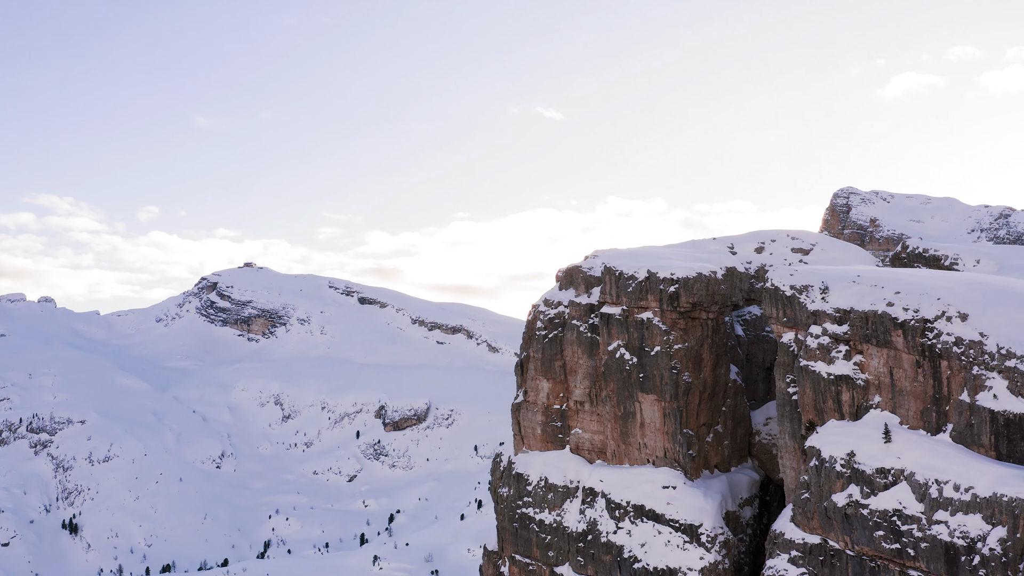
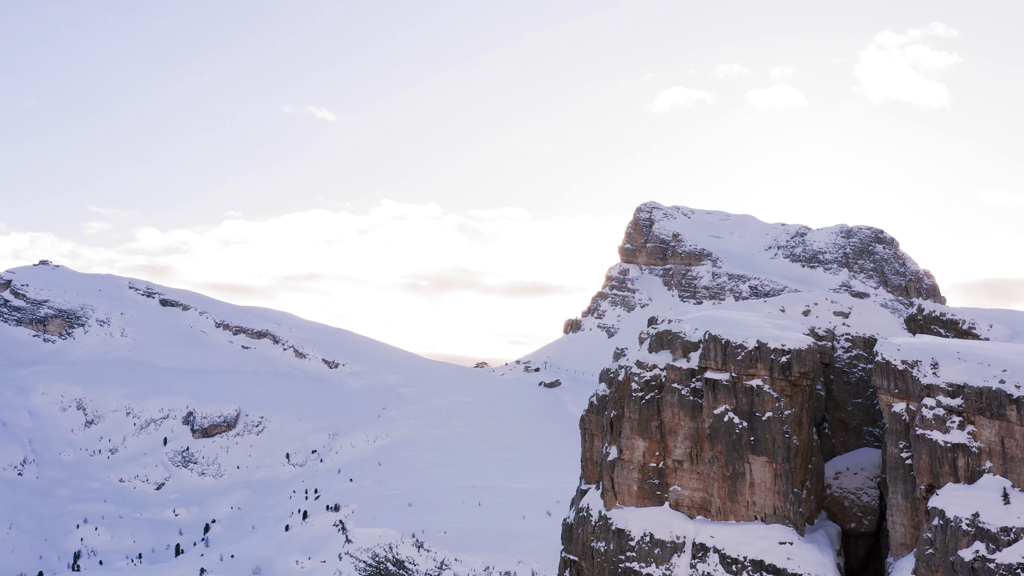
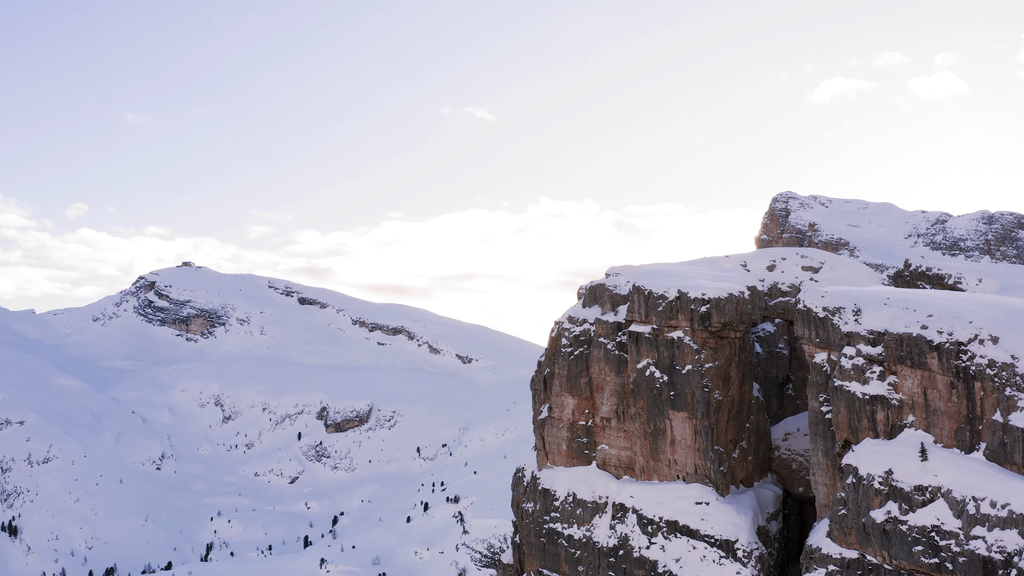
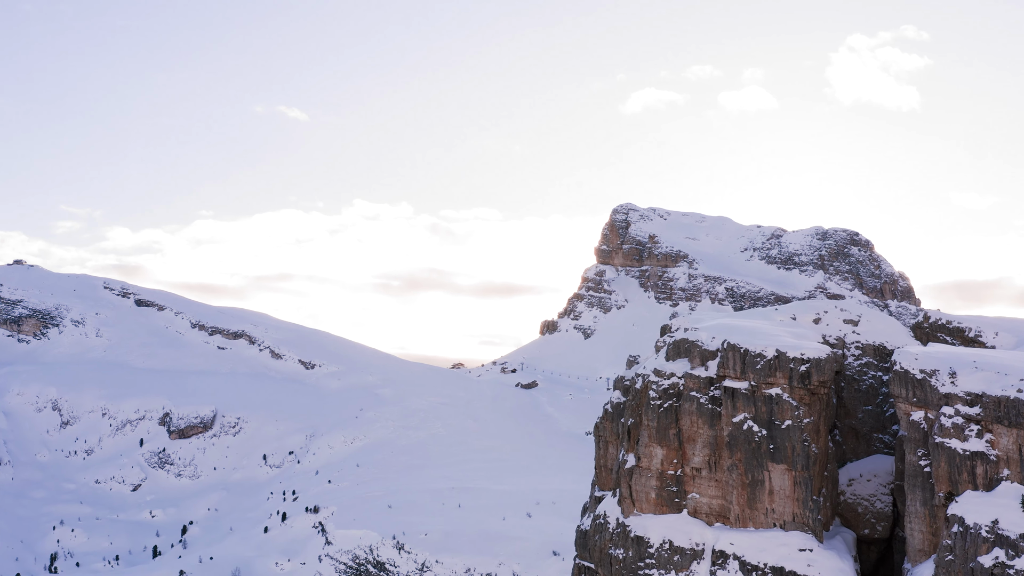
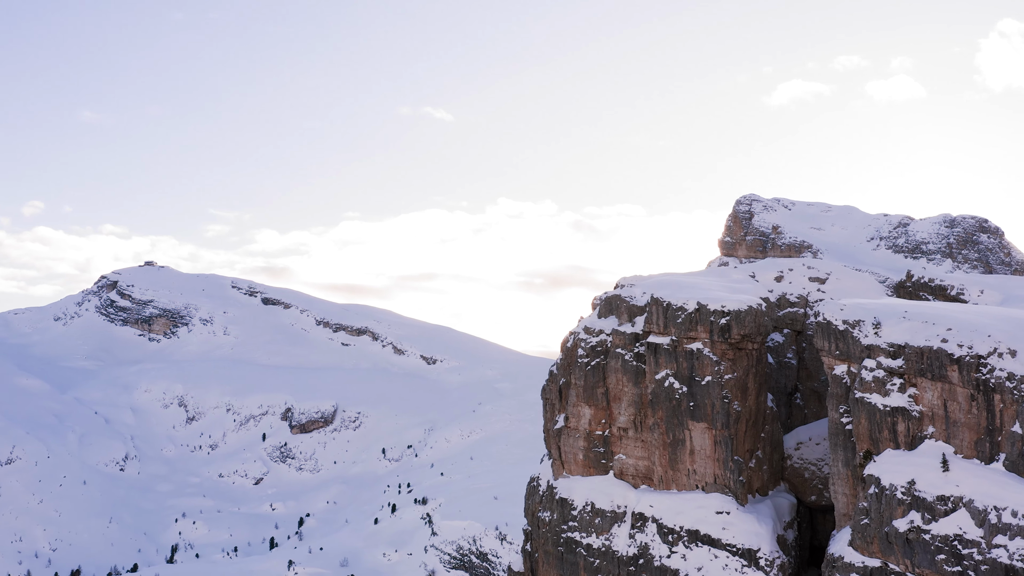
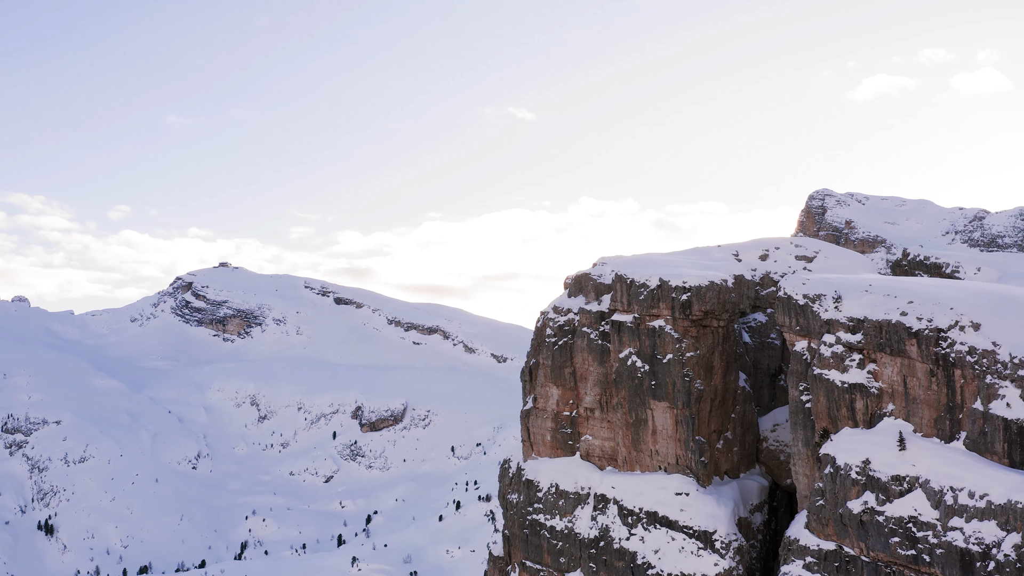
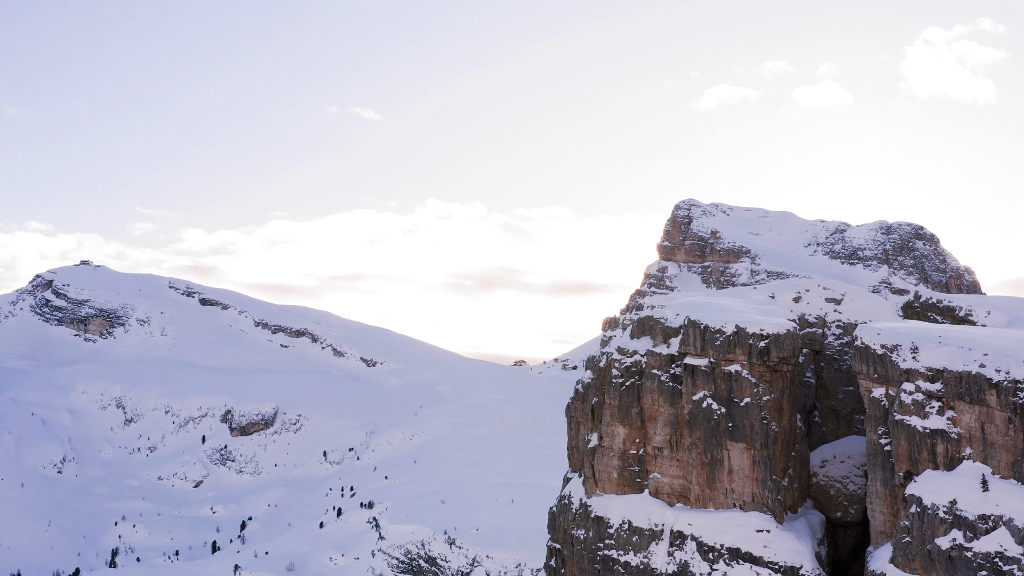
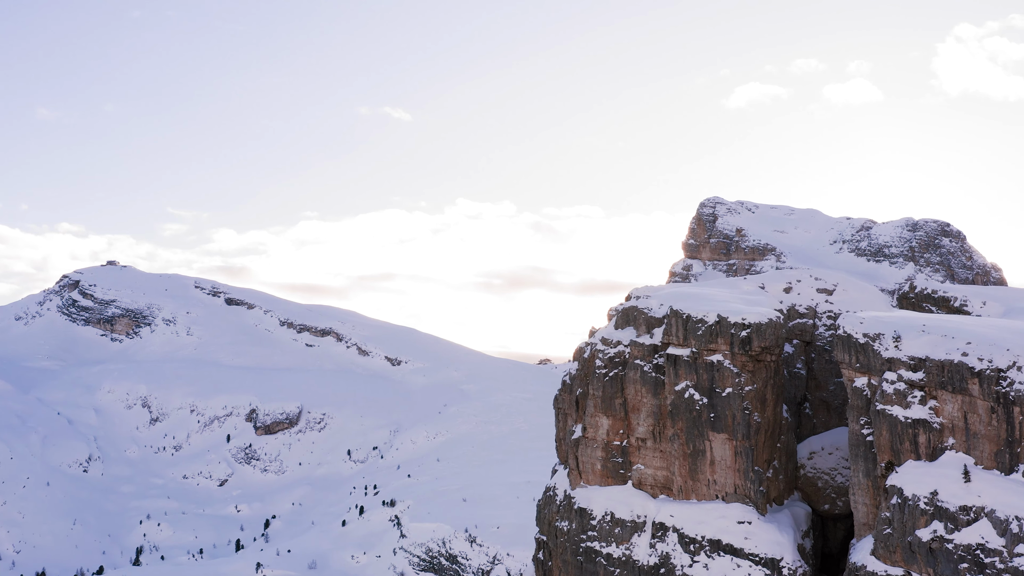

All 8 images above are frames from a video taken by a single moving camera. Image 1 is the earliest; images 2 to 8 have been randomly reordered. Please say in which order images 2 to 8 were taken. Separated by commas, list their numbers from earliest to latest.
6, 3, 5, 8, 7, 2, 4
